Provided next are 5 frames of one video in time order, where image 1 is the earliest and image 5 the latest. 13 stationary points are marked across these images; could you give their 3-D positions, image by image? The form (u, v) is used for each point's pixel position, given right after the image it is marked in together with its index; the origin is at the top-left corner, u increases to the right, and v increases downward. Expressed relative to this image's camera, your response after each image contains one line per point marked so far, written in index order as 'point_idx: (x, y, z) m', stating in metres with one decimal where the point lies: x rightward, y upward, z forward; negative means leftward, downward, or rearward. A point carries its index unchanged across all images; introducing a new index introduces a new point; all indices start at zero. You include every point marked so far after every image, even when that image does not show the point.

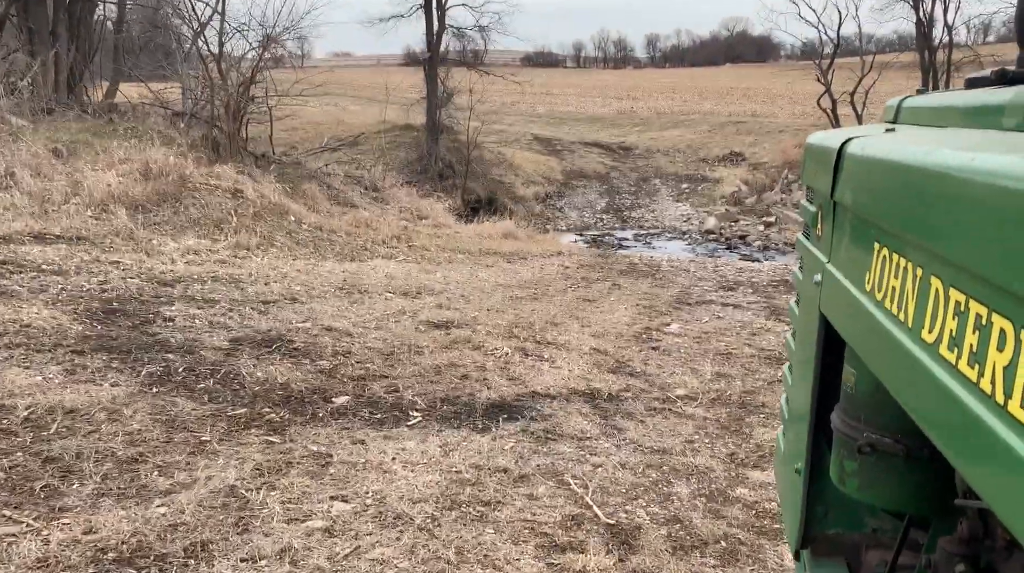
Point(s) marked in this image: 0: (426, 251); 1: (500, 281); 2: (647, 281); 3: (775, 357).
0: (-1.2, +0.5, +15.2) m
1: (-0.2, +0.1, +13.2) m
2: (+1.9, +0.1, +14.7) m
3: (+2.2, -0.6, +9.0) m
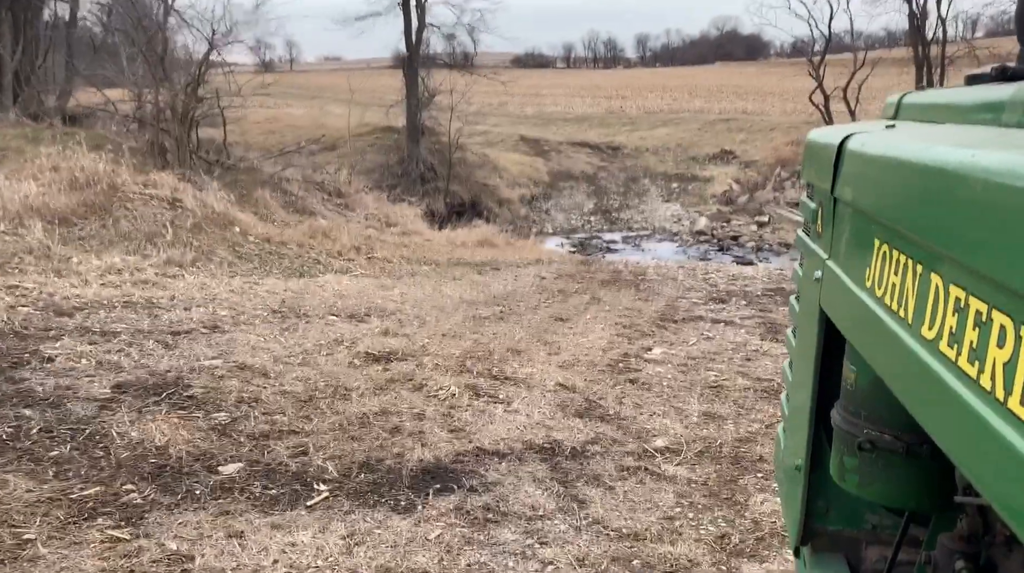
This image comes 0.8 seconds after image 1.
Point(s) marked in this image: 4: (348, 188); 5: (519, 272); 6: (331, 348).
0: (-1.6, +0.3, +13.9) m
1: (-0.5, -0.1, +11.8) m
2: (+1.5, -0.1, +13.4) m
3: (+1.9, -0.8, +7.7) m
4: (-3.0, +1.8, +19.3) m
5: (+0.1, +0.2, +15.0) m
6: (-1.4, -0.5, +7.9) m
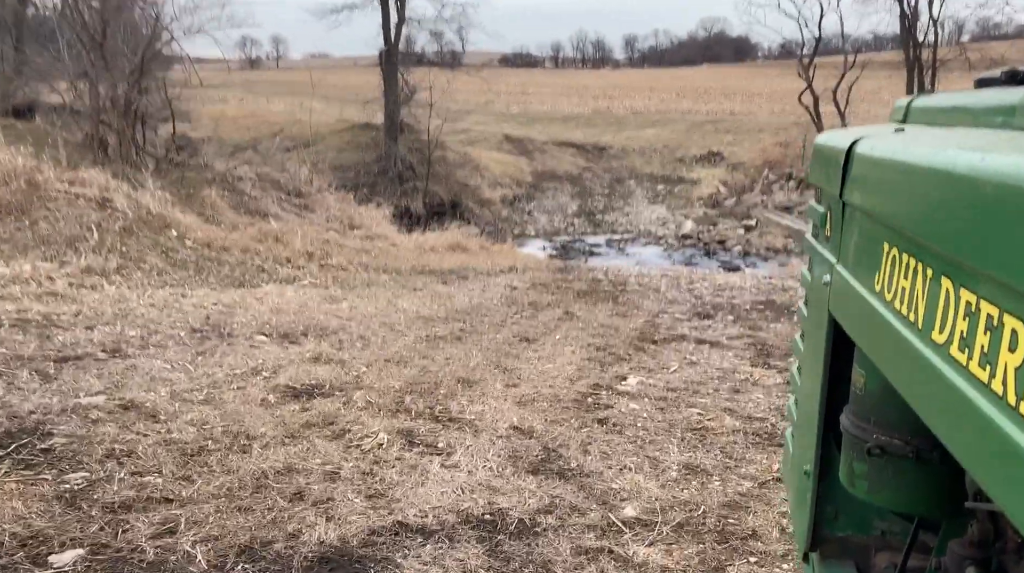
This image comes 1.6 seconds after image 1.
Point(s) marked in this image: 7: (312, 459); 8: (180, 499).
0: (-2.0, +0.2, +12.7) m
1: (-0.9, -0.3, +10.6) m
2: (+1.1, -0.2, +12.2) m
3: (+1.6, -0.9, +6.5) m
4: (-3.5, +1.7, +18.1) m
5: (-0.3, +0.1, +13.8) m
6: (-1.7, -0.6, +6.7) m
7: (-1.0, -0.9, +5.3) m
8: (-1.5, -1.0, +4.8) m
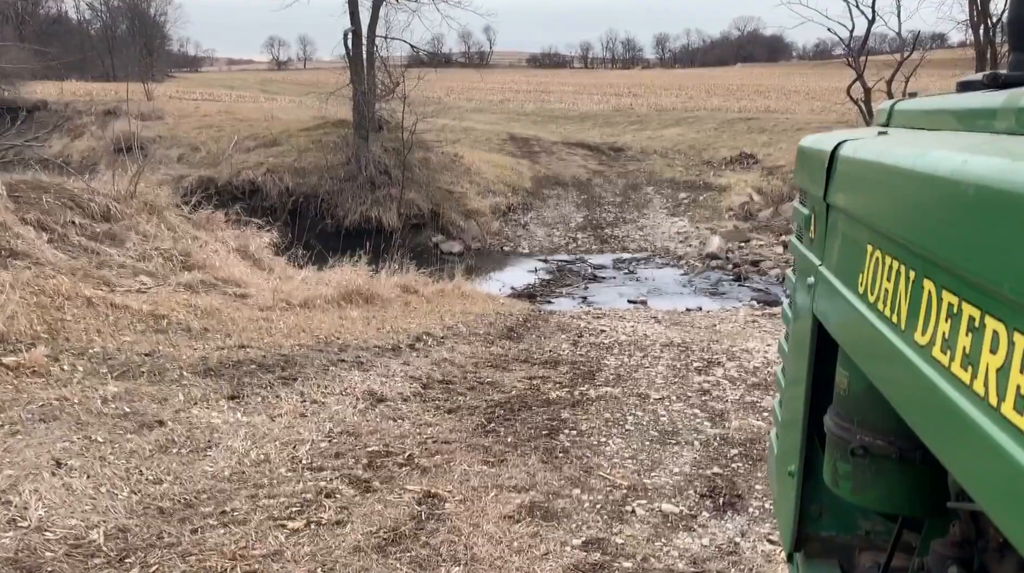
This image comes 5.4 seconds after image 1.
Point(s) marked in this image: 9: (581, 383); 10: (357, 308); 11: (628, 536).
0: (-3.0, -0.6, +6.6) m
1: (-2.0, -1.0, +4.5) m
2: (+0.1, -1.0, +6.0) m
3: (+0.4, -1.7, +0.3) m
4: (-4.3, +0.9, +12.0) m
5: (-1.2, -0.7, +7.7) m
6: (-2.9, -1.4, +0.6) m
7: (-2.2, -1.6, -0.8) m
8: (-2.7, -1.7, -1.2) m
9: (+0.5, -0.8, +8.6) m
10: (-1.7, -0.2, +11.1) m
11: (+0.5, -1.1, +4.9) m
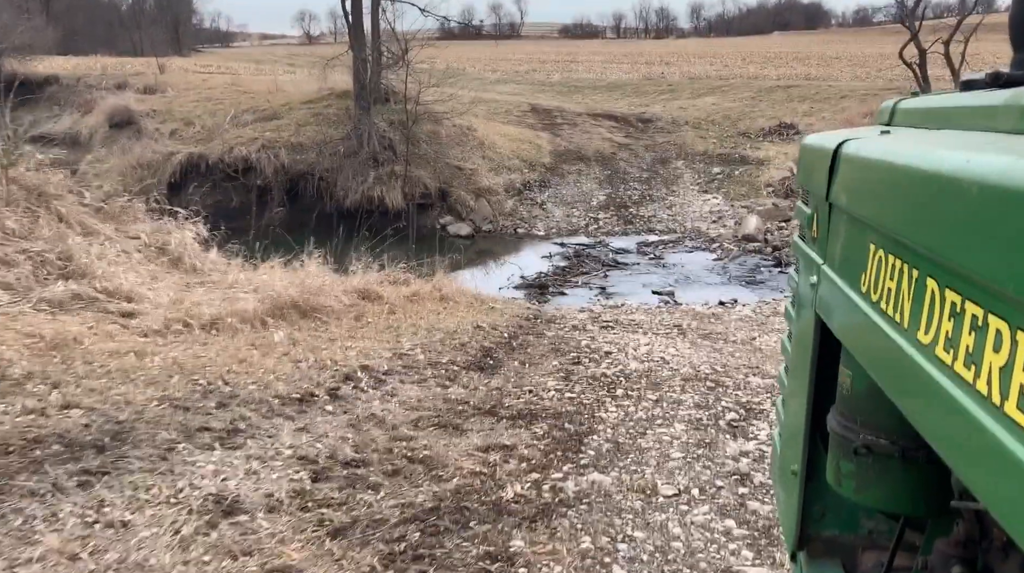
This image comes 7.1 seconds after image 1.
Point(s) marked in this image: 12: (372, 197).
0: (-3.4, -0.8, +4.0) m
1: (-2.4, -1.3, +1.9) m
2: (-0.3, -1.2, +3.4) m
3: (-0.1, -2.1, -2.3) m
4: (-4.5, +0.8, +9.5) m
5: (-1.6, -0.9, +5.1) m
6: (-3.4, -1.7, -1.9) m
7: (-2.8, -2.0, -3.3) m
8: (-3.3, -2.2, -3.8) m
9: (+0.2, -0.9, +5.9) m
10: (-1.9, -0.3, +8.5) m
11: (+0.1, -1.4, +2.2) m
12: (-2.8, +1.7, +20.0) m
